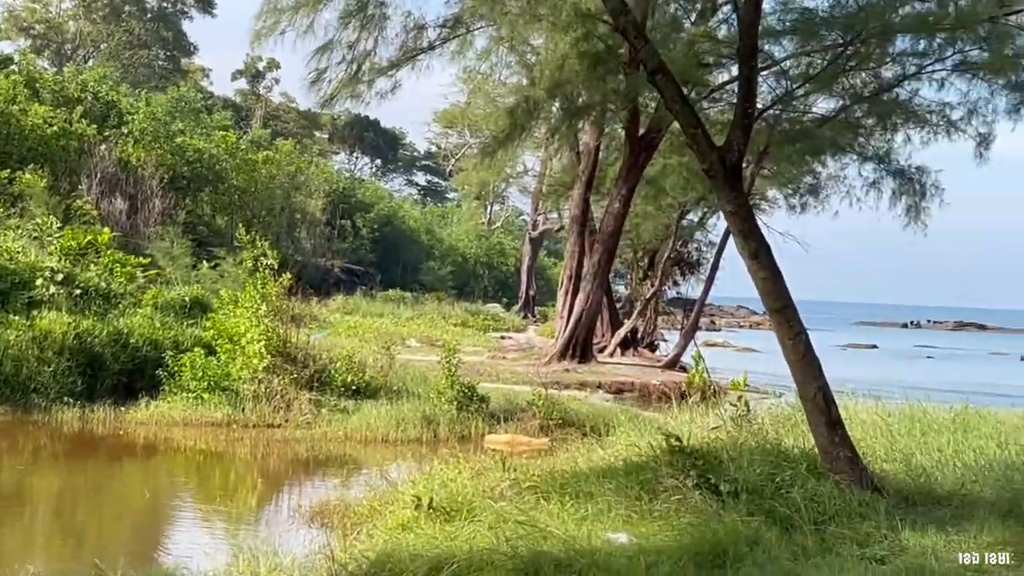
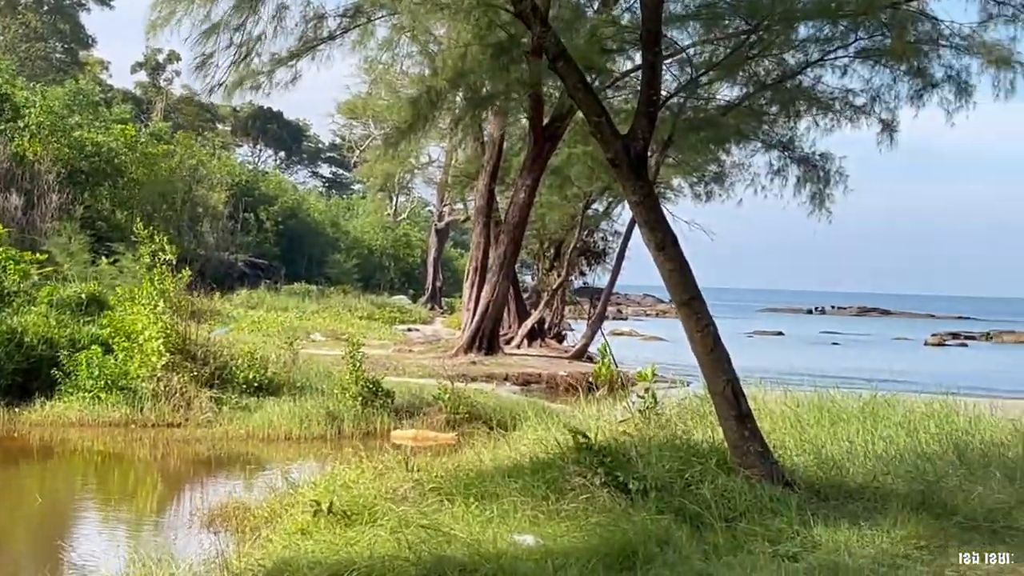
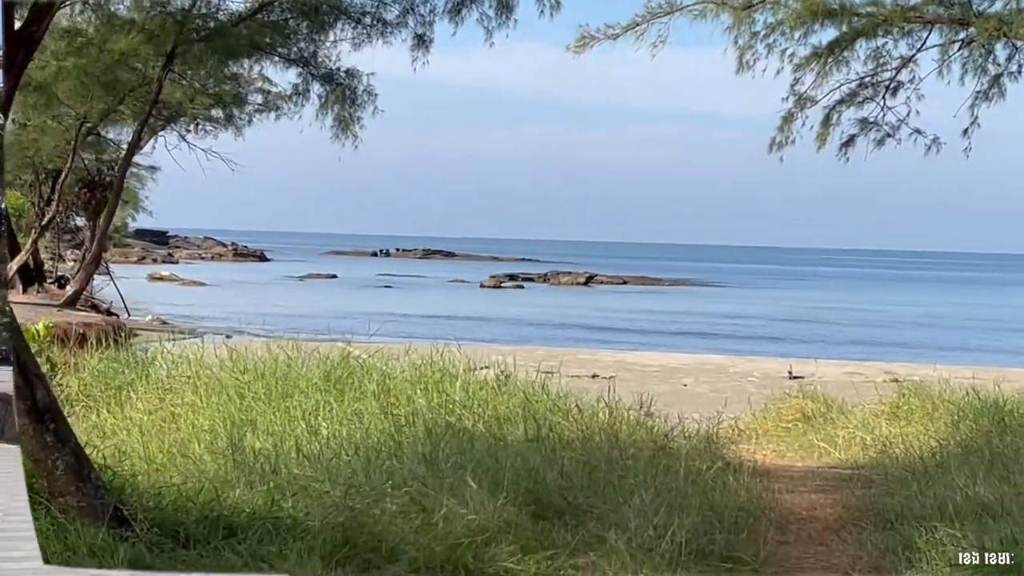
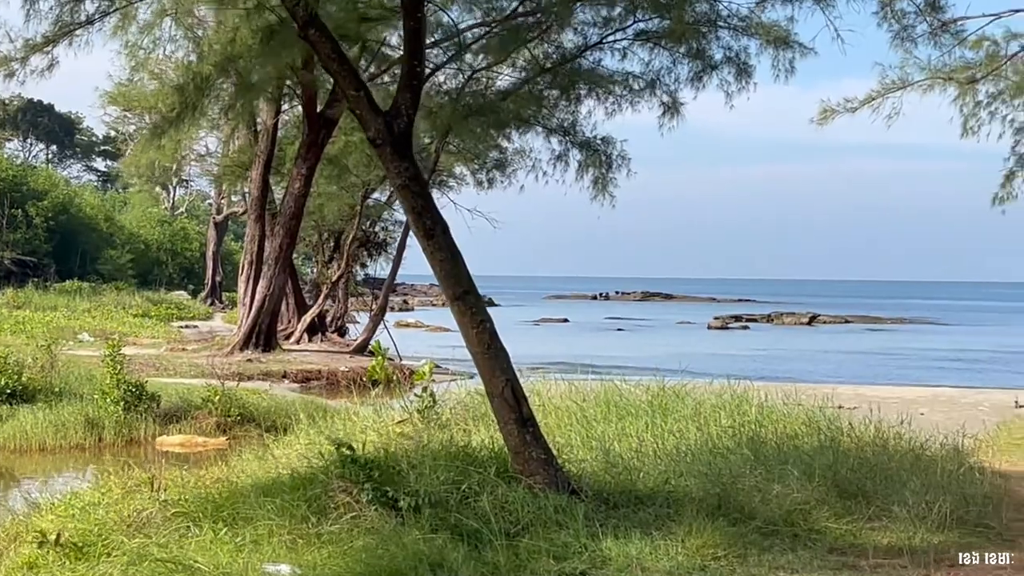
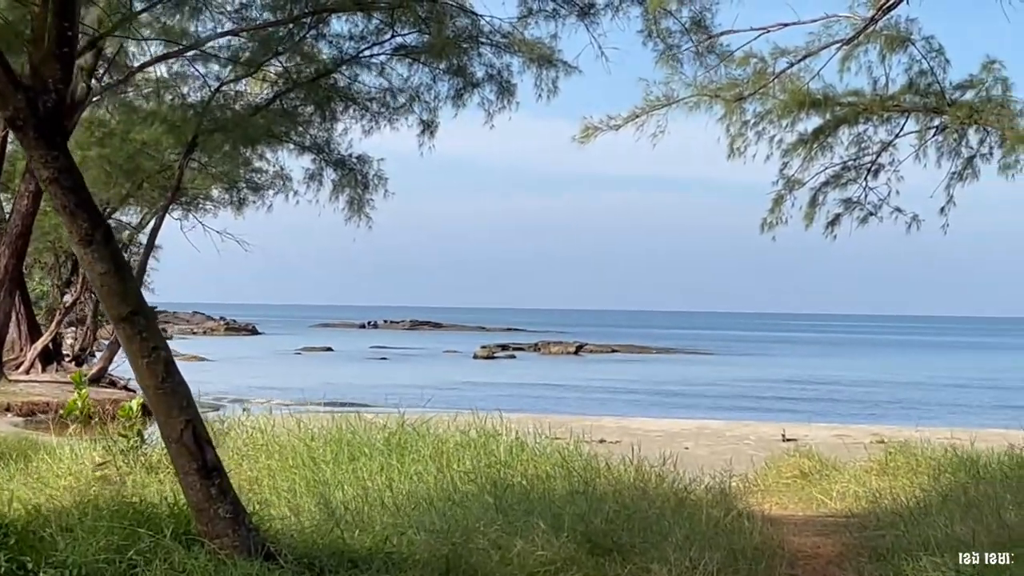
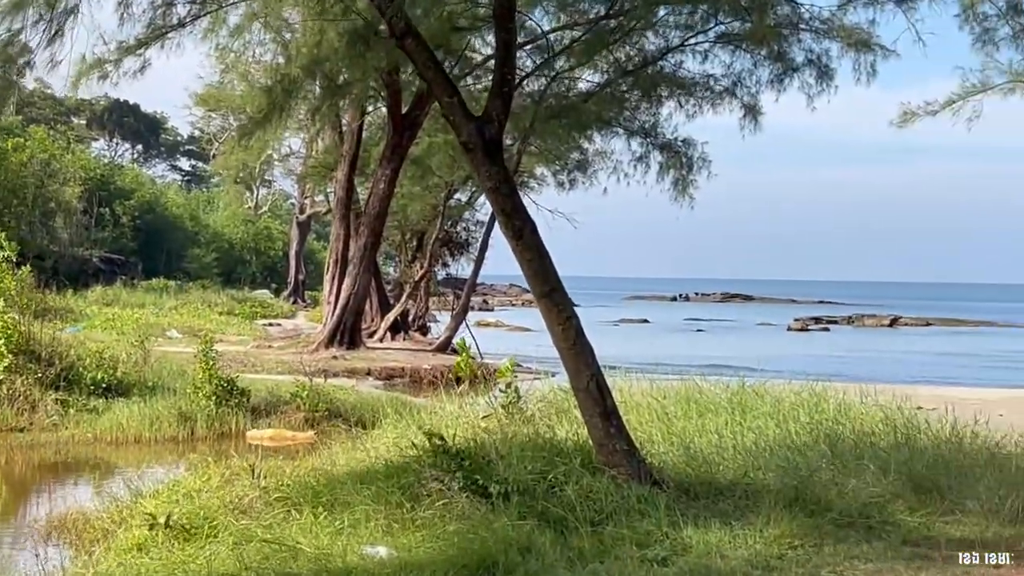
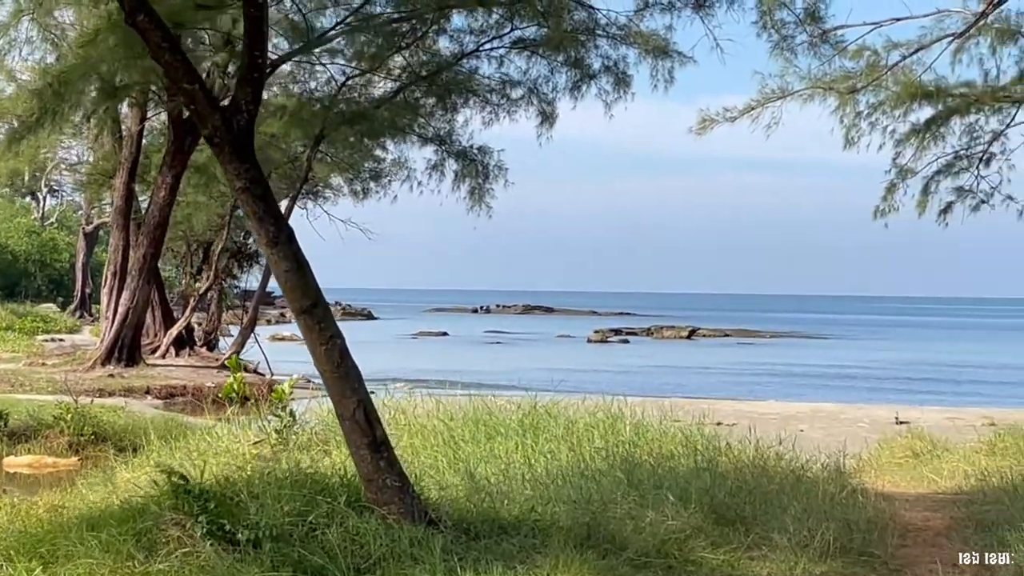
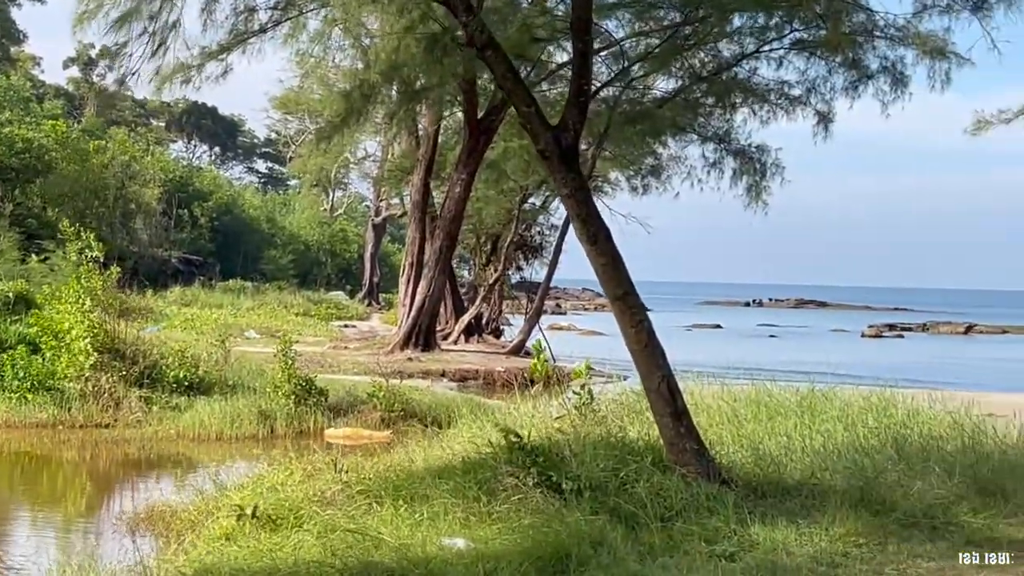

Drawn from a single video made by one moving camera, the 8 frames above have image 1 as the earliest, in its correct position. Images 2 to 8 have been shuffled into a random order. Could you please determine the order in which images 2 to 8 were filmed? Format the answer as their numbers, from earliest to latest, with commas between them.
2, 8, 6, 4, 7, 5, 3
